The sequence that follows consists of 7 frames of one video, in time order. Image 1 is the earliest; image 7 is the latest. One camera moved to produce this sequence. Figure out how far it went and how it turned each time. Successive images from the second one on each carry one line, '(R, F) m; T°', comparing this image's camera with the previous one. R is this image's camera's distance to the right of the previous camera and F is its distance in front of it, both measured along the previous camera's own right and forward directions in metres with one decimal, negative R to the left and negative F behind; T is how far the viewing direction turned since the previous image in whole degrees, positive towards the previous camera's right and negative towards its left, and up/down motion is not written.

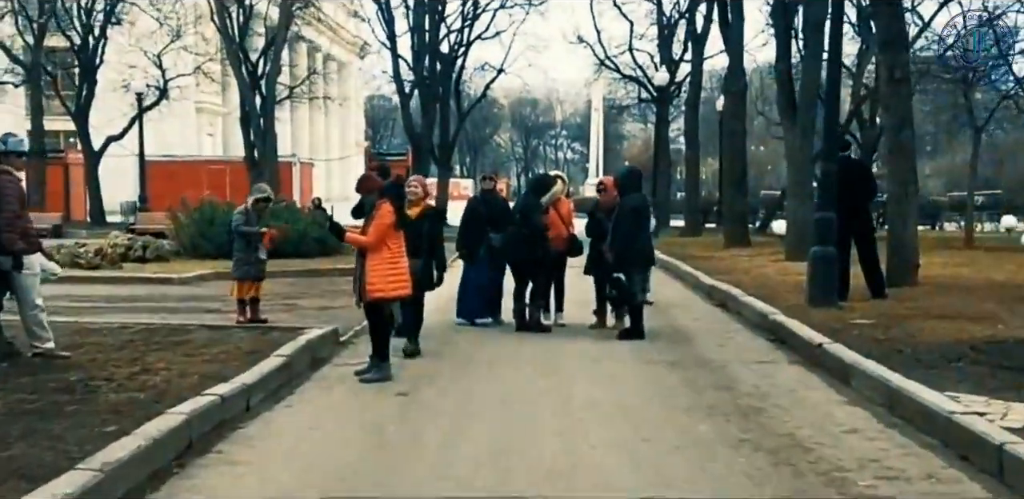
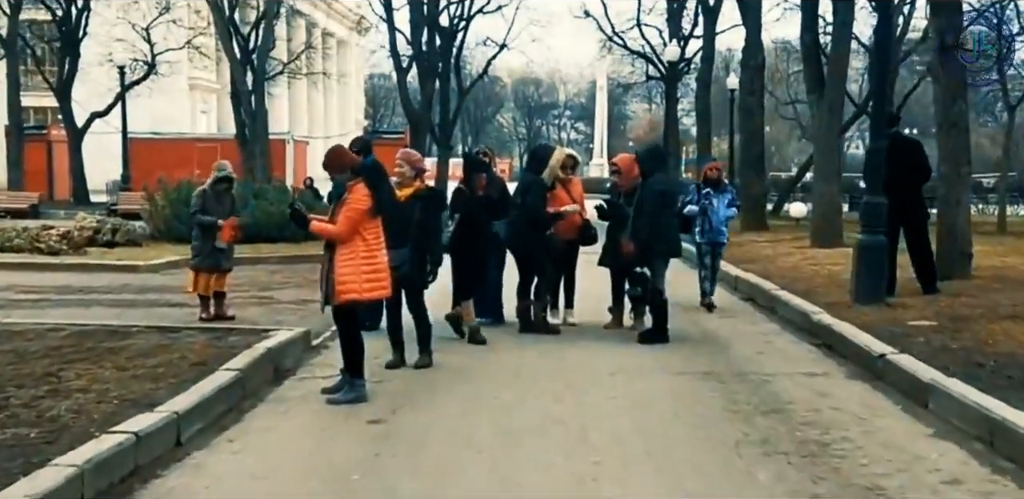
(0.0, +2.1) m; 0°
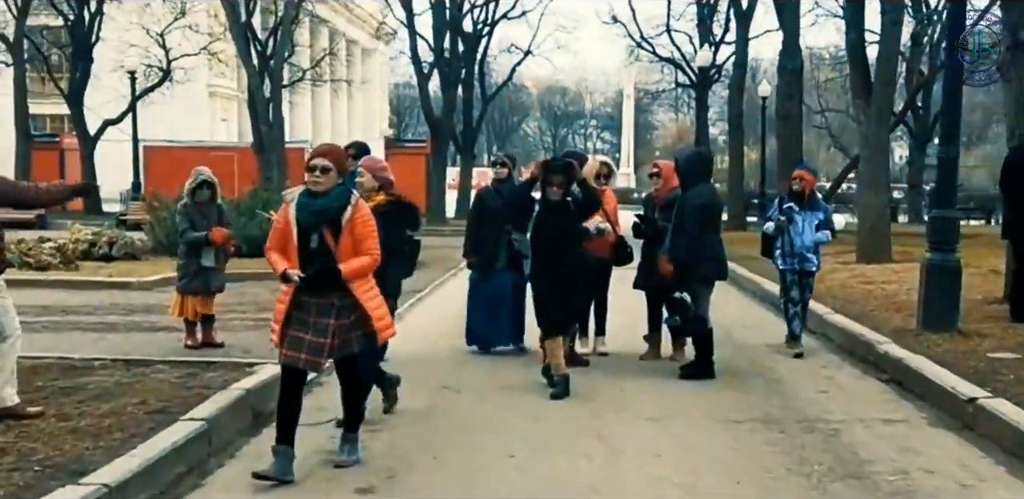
(0.0, +1.6) m; -1°
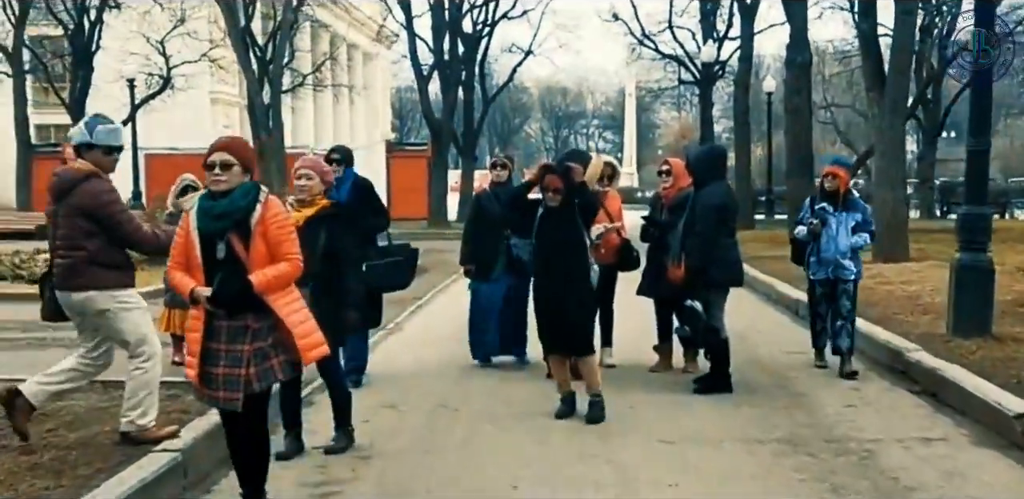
(0.0, +0.7) m; 0°
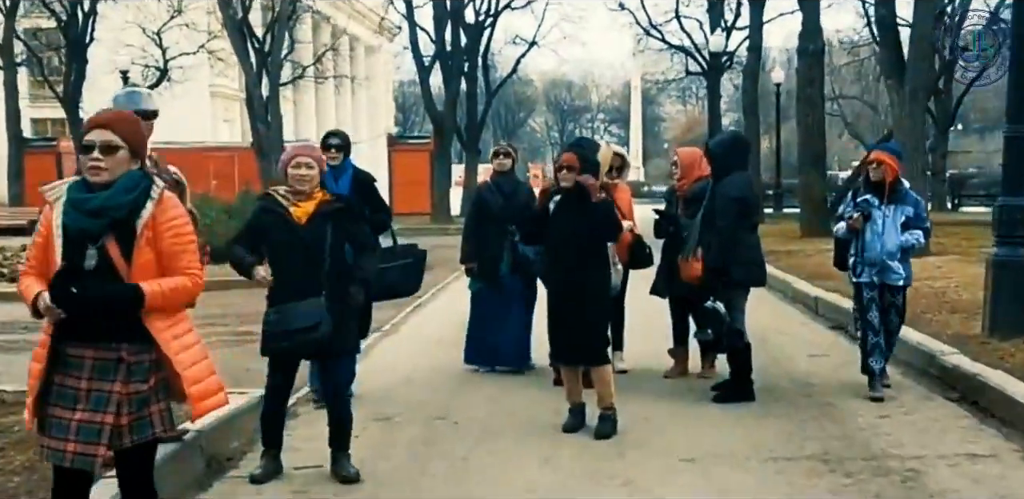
(0.0, +0.8) m; 0°
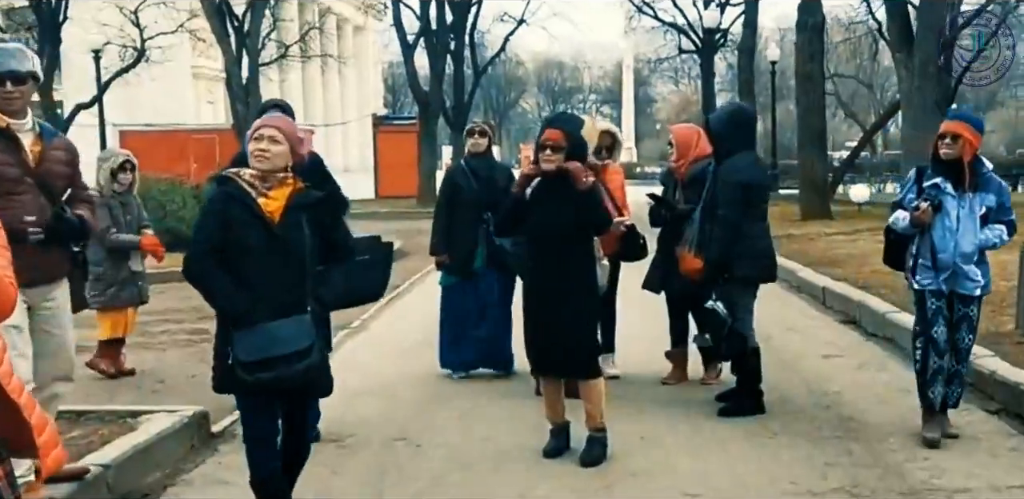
(+0.1, +1.3) m; 0°
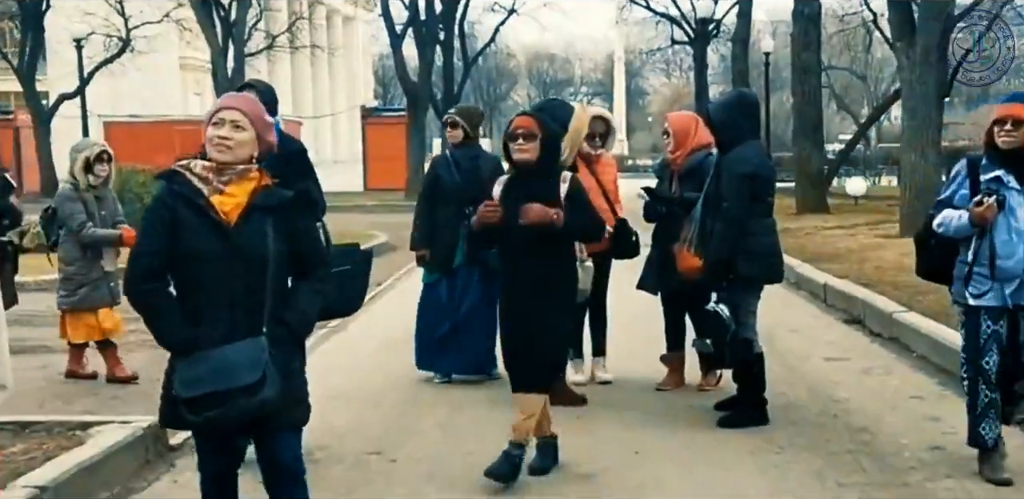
(0.0, +0.6) m; 0°
